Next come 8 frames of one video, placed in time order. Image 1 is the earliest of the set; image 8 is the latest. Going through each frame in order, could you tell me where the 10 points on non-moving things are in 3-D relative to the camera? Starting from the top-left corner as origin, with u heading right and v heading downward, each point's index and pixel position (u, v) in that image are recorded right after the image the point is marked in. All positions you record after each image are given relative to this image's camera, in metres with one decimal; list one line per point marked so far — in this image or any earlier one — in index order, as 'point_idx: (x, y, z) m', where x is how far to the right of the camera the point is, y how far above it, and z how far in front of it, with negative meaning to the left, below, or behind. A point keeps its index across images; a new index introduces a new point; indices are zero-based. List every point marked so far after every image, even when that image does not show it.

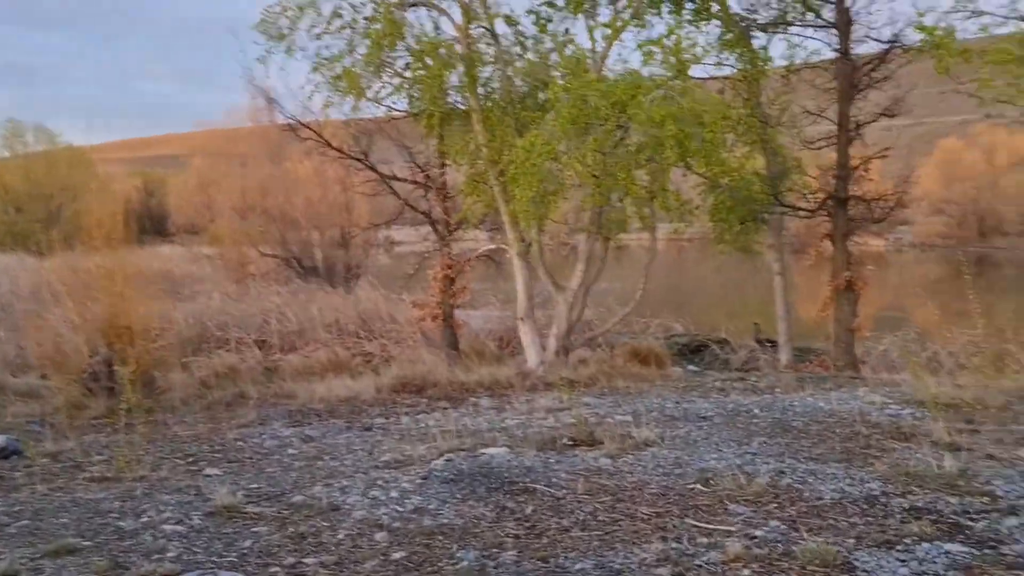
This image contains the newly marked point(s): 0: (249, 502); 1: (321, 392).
0: (-1.3, -1.1, +4.3) m
1: (-2.3, -1.2, +10.3) m
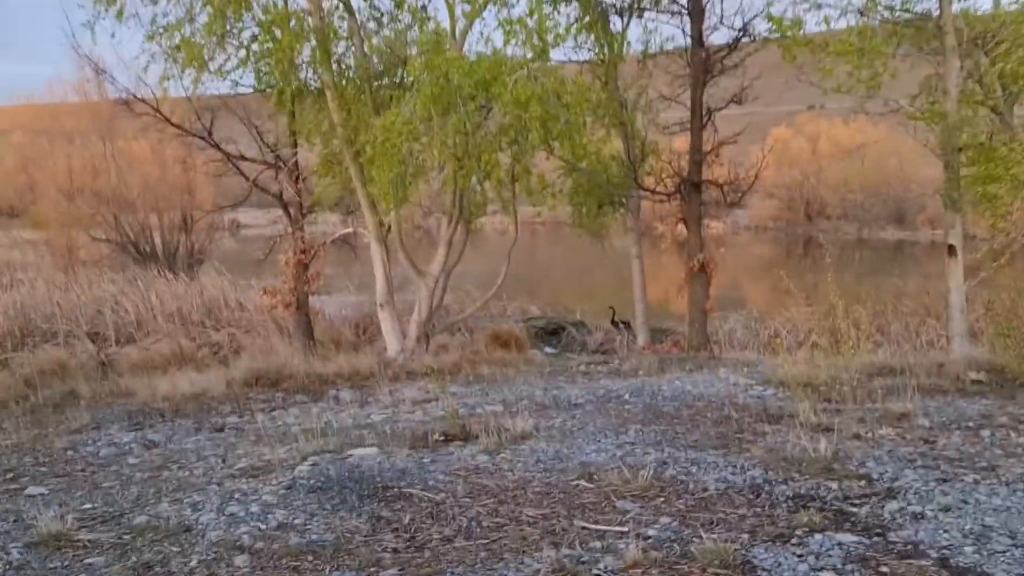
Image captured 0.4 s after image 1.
0: (-1.9, -1.0, +3.7) m
1: (-3.9, -1.1, +9.5) m
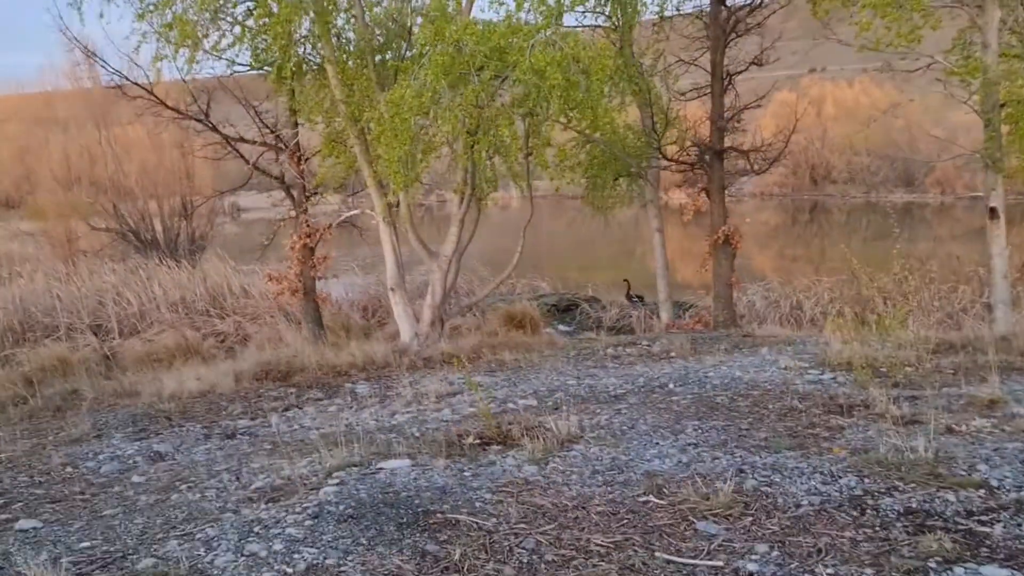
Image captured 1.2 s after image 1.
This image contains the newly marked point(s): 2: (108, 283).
0: (-1.6, -1.1, +3.2) m
1: (-3.6, -1.0, +9.0) m
2: (-7.7, +0.1, +16.4) m
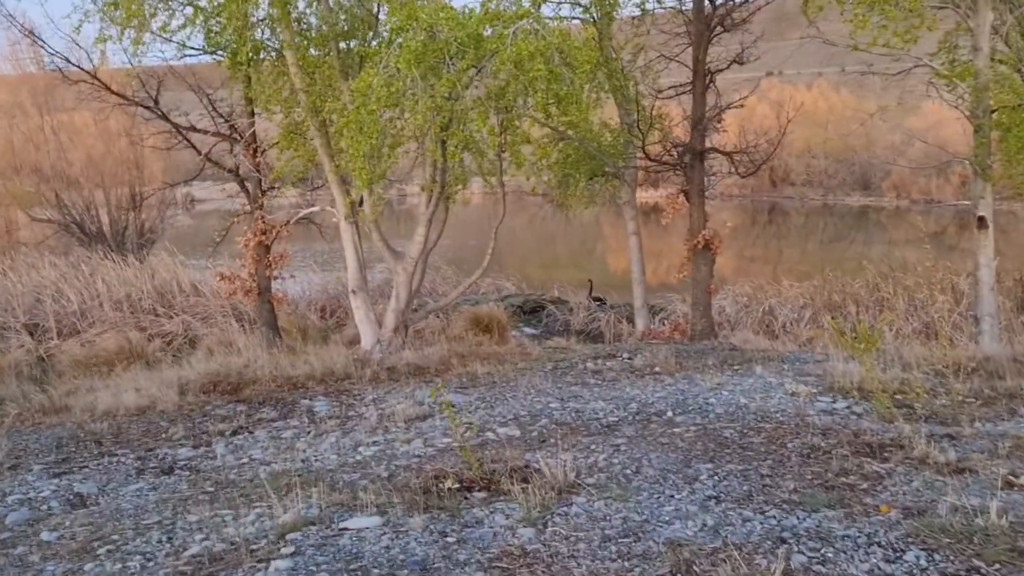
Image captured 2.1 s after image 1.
0: (-1.6, -1.2, +2.5) m
1: (-3.9, -1.1, +8.2) m
2: (-8.3, +0.1, +15.3) m
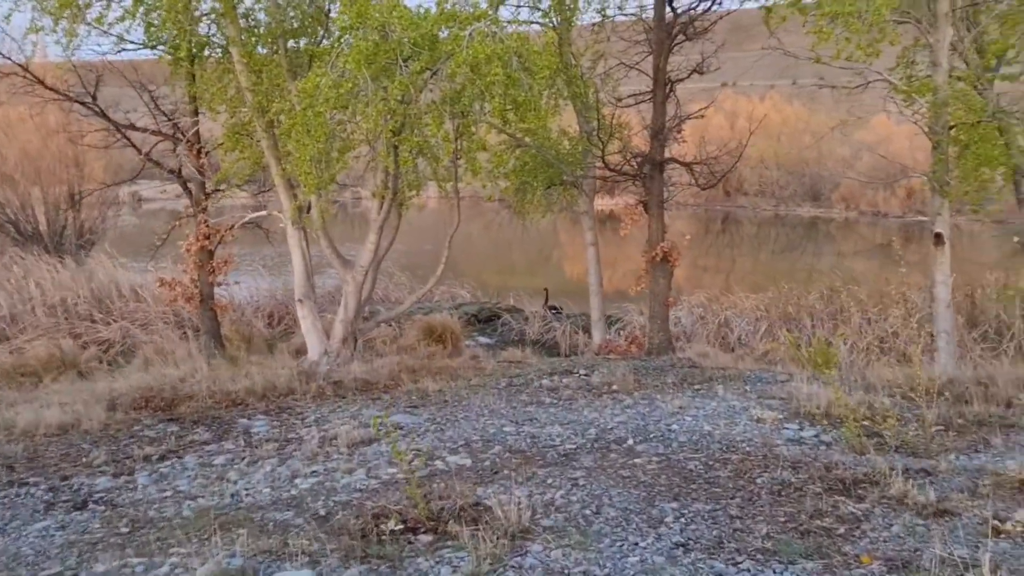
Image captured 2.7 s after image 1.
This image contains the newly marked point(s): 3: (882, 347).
0: (-1.8, -1.2, +2.0) m
1: (-4.3, -1.1, +7.6) m
2: (-9.1, +0.1, +14.5) m
3: (+6.0, -1.0, +14.0) m
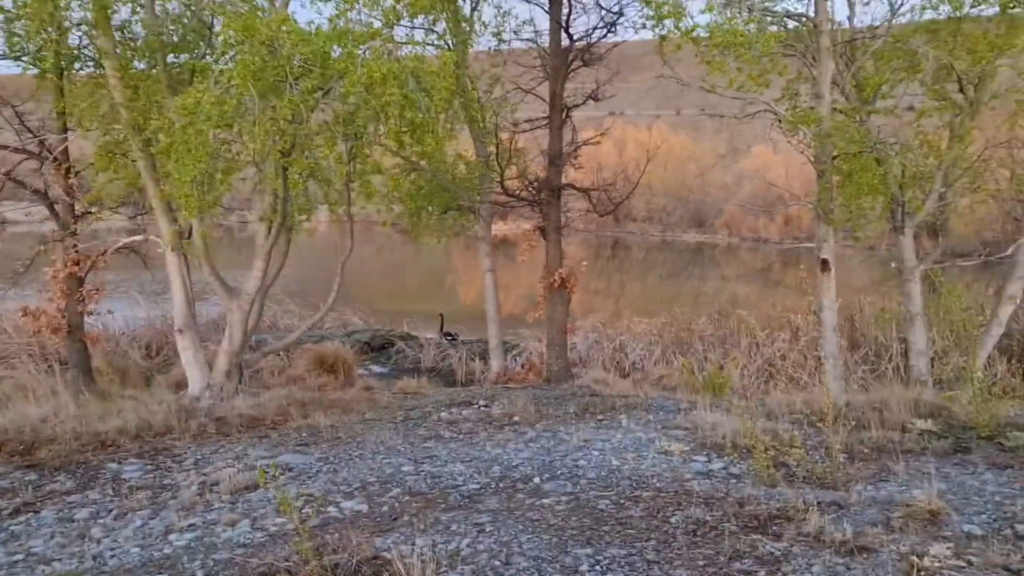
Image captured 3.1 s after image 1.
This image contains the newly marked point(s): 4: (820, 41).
0: (-1.9, -1.3, +1.5) m
1: (-5.1, -1.4, +6.7) m
2: (-10.7, -0.4, +13.0) m
3: (+4.3, -1.4, +14.3) m
4: (+3.8, +3.1, +10.8) m
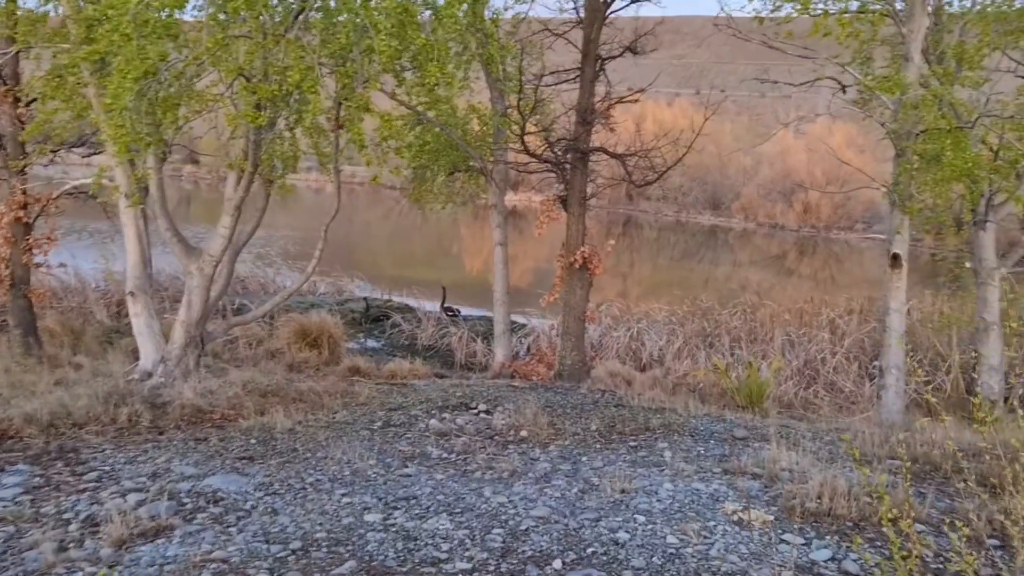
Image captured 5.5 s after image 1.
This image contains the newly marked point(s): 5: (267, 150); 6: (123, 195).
0: (-1.9, -1.3, -0.1) m
1: (-5.1, -1.0, +5.1) m
2: (-10.6, +0.6, +11.4) m
3: (+4.4, -1.3, +12.7) m
4: (+4.2, +3.1, +9.0) m
5: (-2.3, +1.3, +8.0) m
6: (-3.8, +0.9, +8.4) m
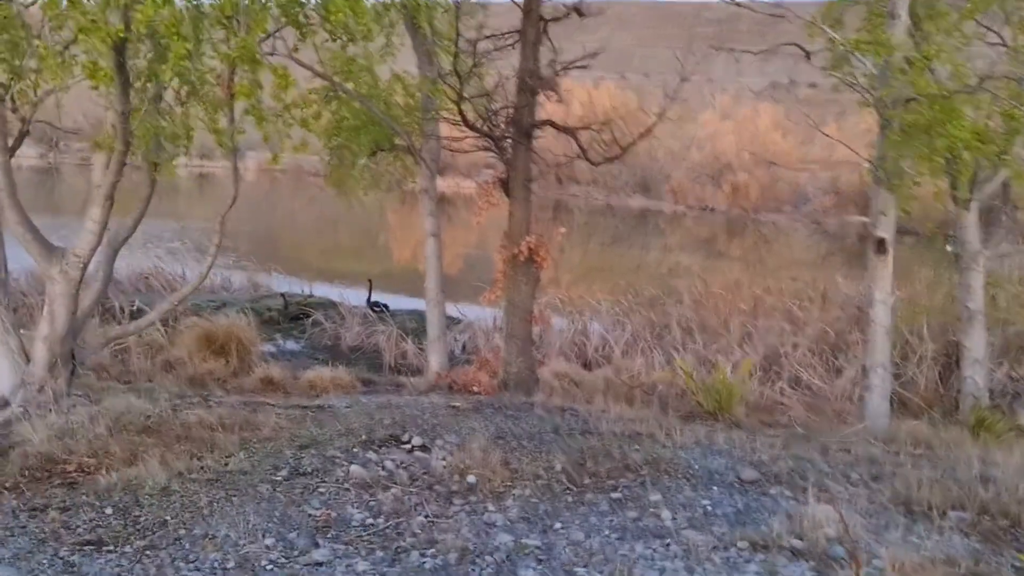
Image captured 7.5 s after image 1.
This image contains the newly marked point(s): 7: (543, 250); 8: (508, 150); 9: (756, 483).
0: (-1.7, -1.4, -1.5) m
1: (-5.3, -1.2, +3.4) m
2: (-11.3, +0.4, +9.2) m
3: (+3.5, -1.1, +11.7) m
4: (+3.5, +3.2, +8.0) m
5: (-2.8, +1.2, +6.4) m
6: (-4.3, +0.8, +6.7) m
7: (+0.3, +0.4, +8.5) m
8: (0.0, +1.4, +8.5) m
9: (+1.3, -1.0, +4.4) m
